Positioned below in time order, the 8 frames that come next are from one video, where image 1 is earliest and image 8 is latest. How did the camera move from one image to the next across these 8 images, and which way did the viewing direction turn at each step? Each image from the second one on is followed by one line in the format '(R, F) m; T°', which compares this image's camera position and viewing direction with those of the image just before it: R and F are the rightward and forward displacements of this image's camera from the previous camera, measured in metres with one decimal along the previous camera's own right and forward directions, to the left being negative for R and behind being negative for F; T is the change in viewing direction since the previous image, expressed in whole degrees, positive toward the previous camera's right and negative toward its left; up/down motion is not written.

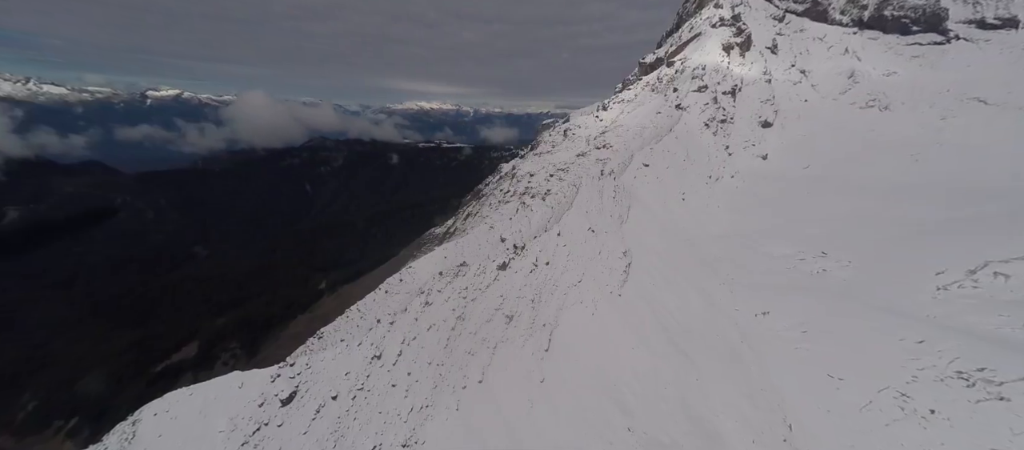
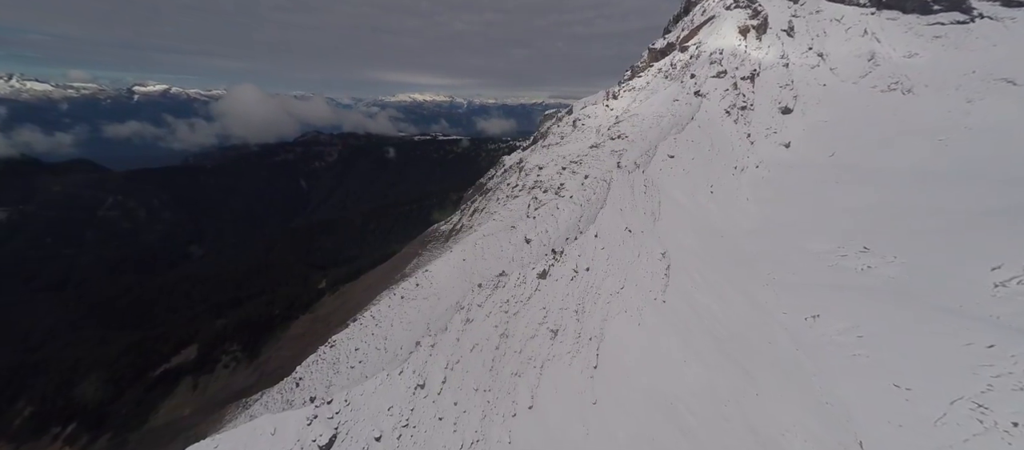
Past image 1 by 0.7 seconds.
(-1.7, +1.5) m; +1°
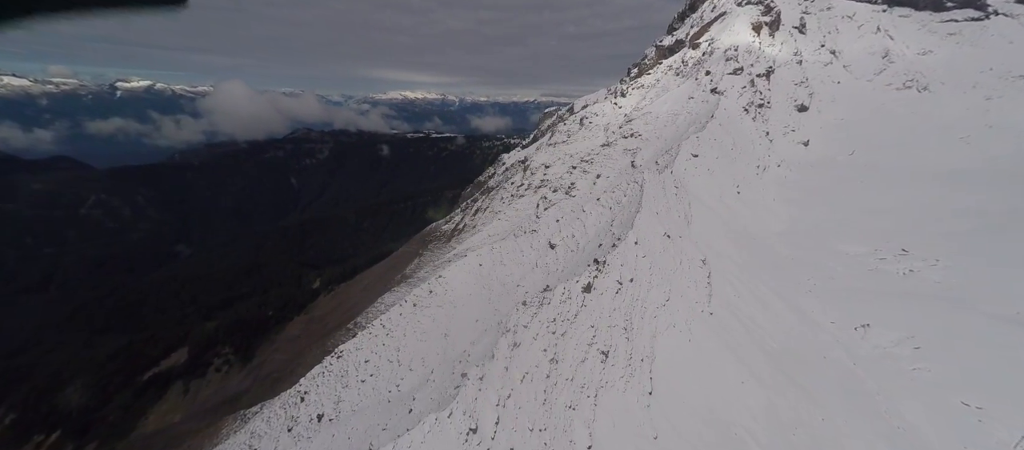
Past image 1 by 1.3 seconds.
(-1.7, +1.5) m; +1°
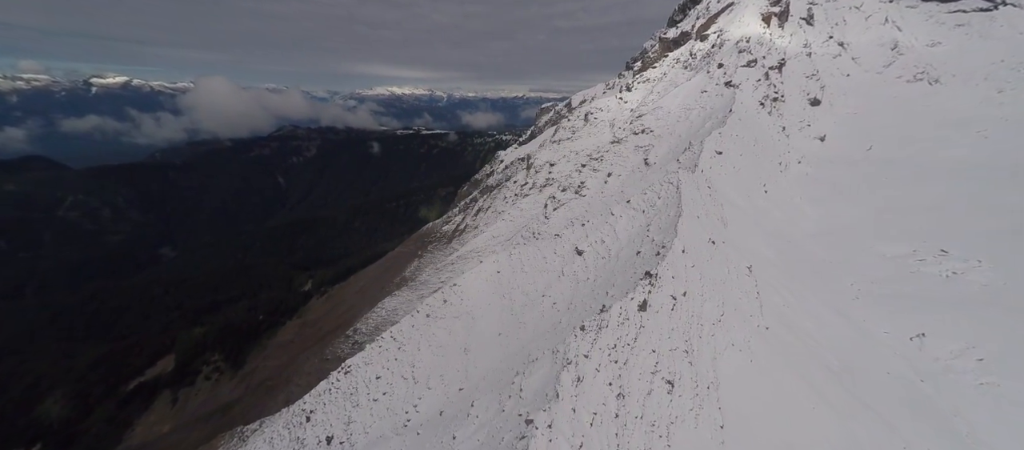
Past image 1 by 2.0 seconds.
(-1.7, +1.5) m; +1°
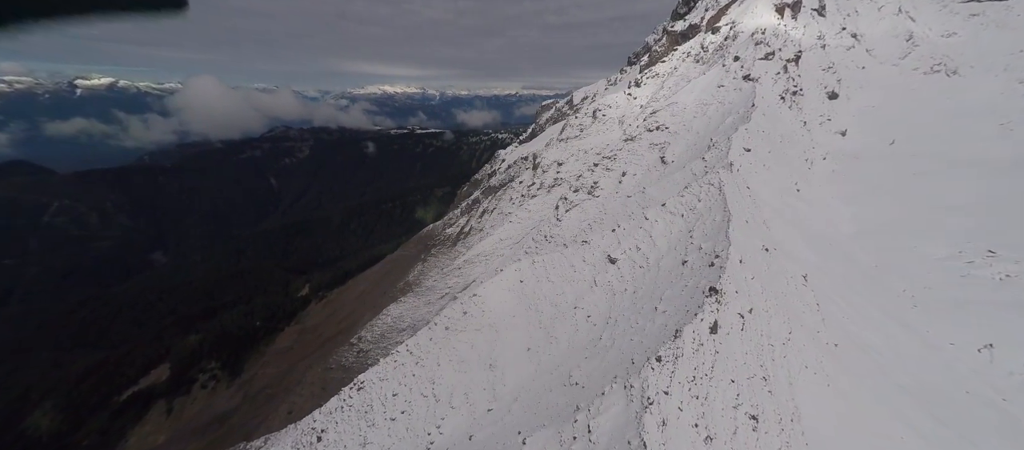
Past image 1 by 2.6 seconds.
(-1.6, +1.4) m; +1°
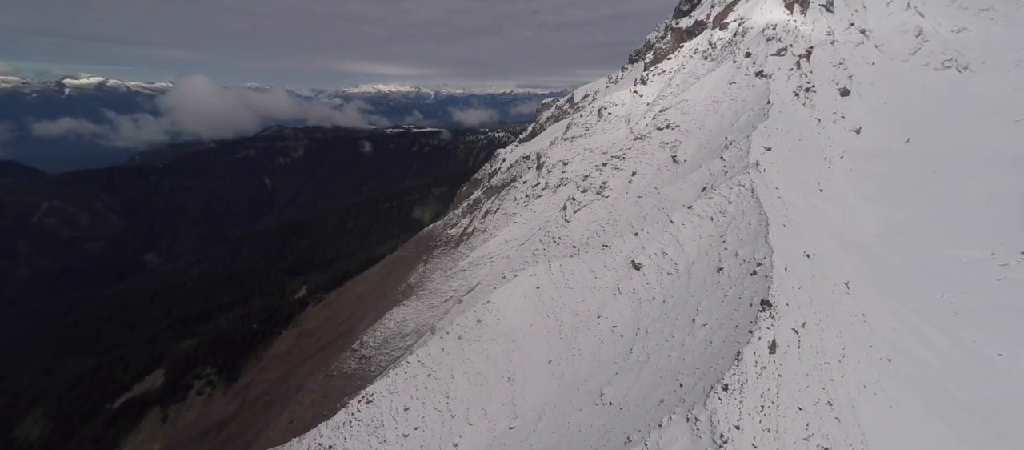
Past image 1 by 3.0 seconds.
(-1.1, +1.0) m; +1°
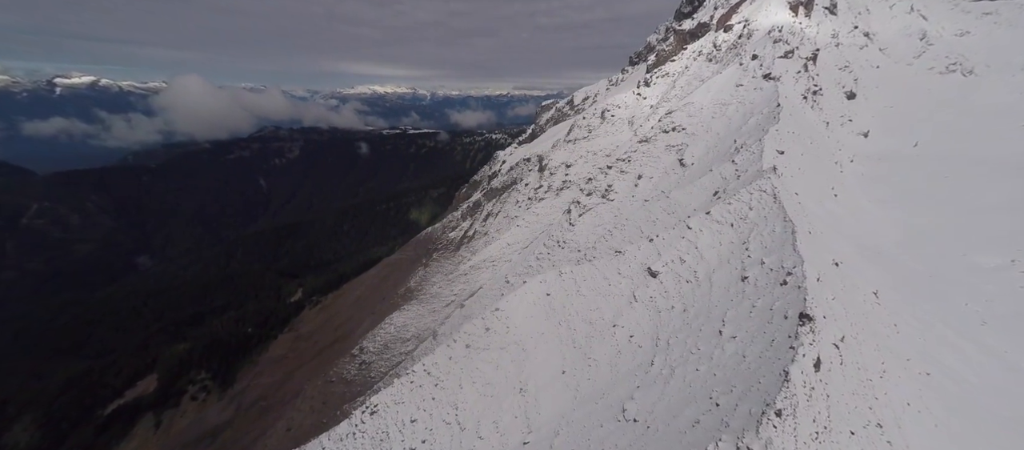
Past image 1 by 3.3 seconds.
(-0.7, +0.6) m; +1°
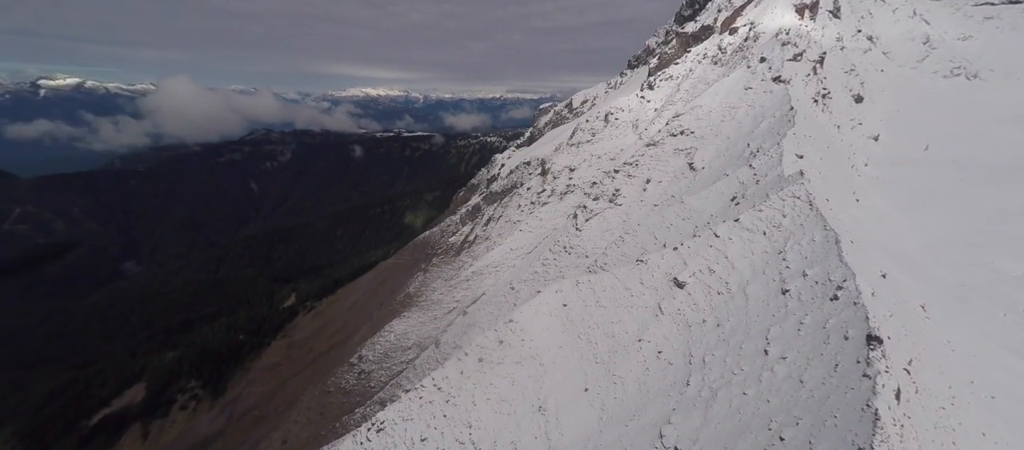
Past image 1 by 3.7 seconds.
(-1.0, +1.0) m; +1°
